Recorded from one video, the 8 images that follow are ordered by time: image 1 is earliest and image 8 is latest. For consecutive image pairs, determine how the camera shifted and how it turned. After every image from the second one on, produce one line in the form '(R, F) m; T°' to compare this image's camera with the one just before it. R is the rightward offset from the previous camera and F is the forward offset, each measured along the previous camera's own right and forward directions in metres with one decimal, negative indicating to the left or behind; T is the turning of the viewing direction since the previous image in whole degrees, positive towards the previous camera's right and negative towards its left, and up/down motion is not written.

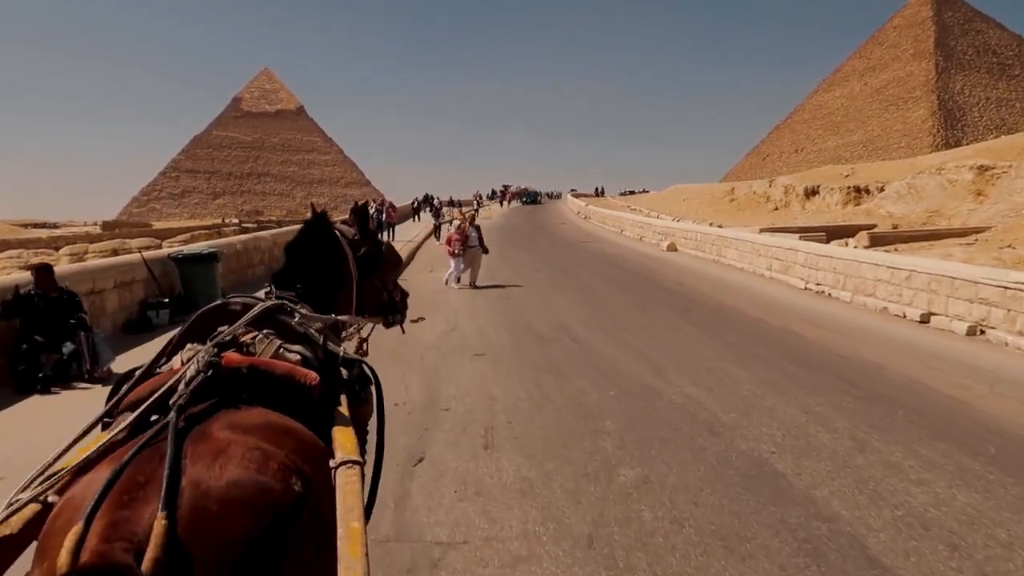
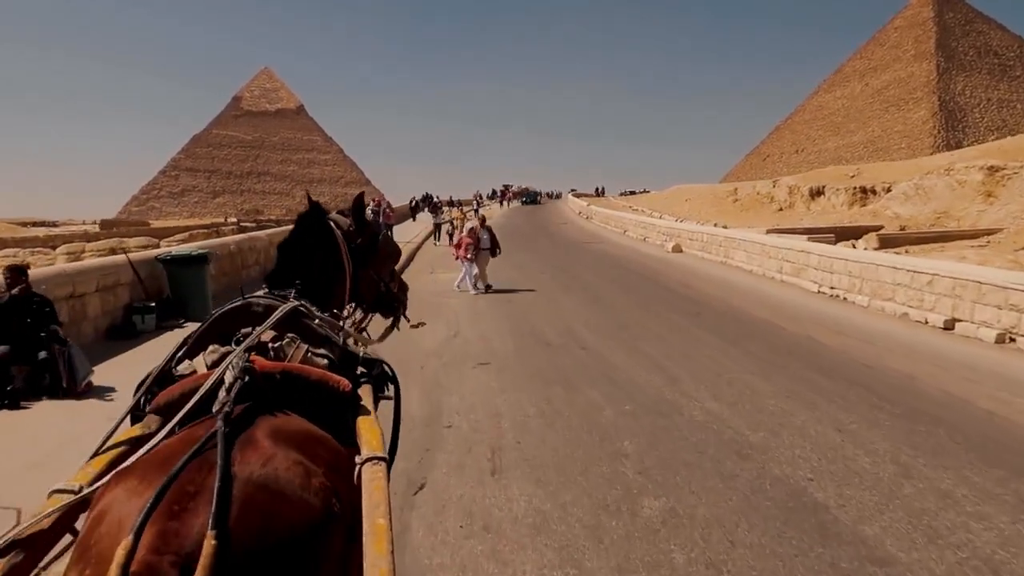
(-0.1, +0.5) m; 0°
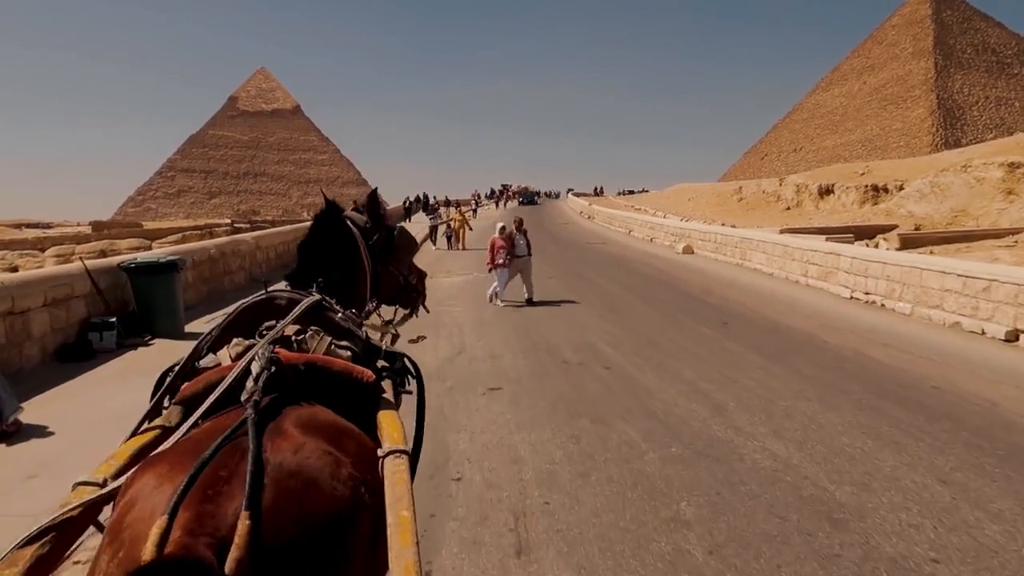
(-0.1, +1.2) m; 0°
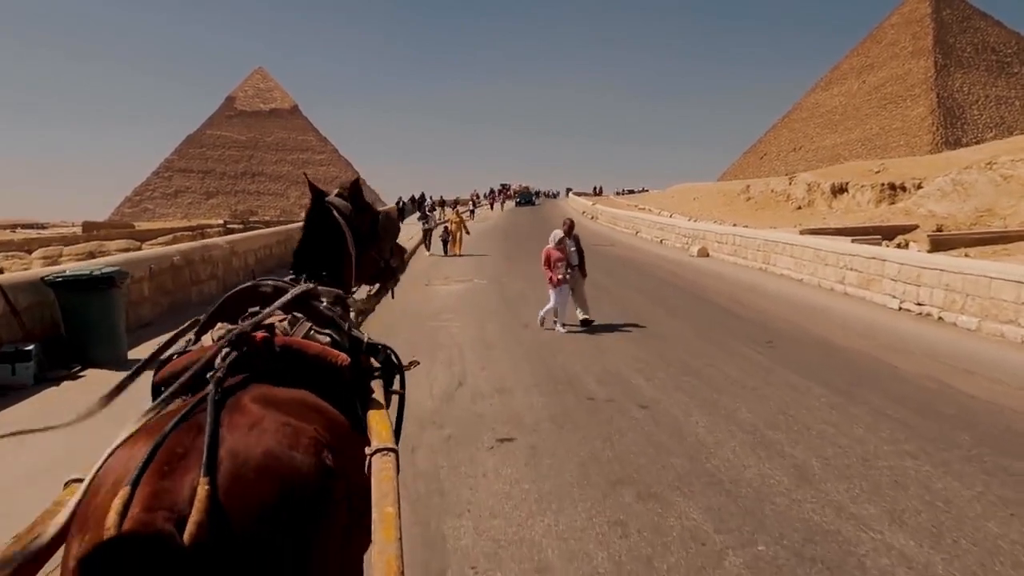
(-0.1, +1.6) m; 0°
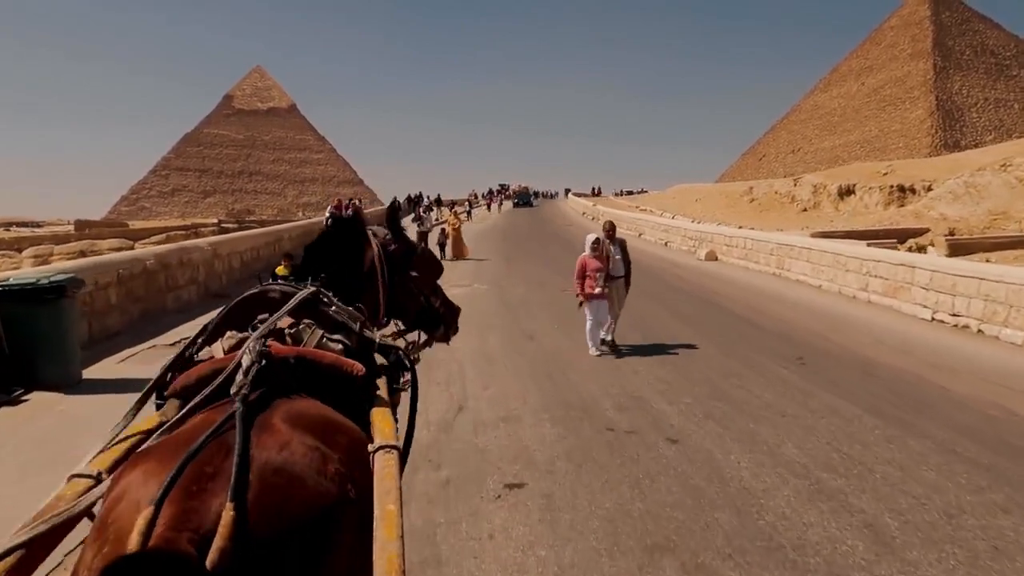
(-0.1, +0.9) m; 0°
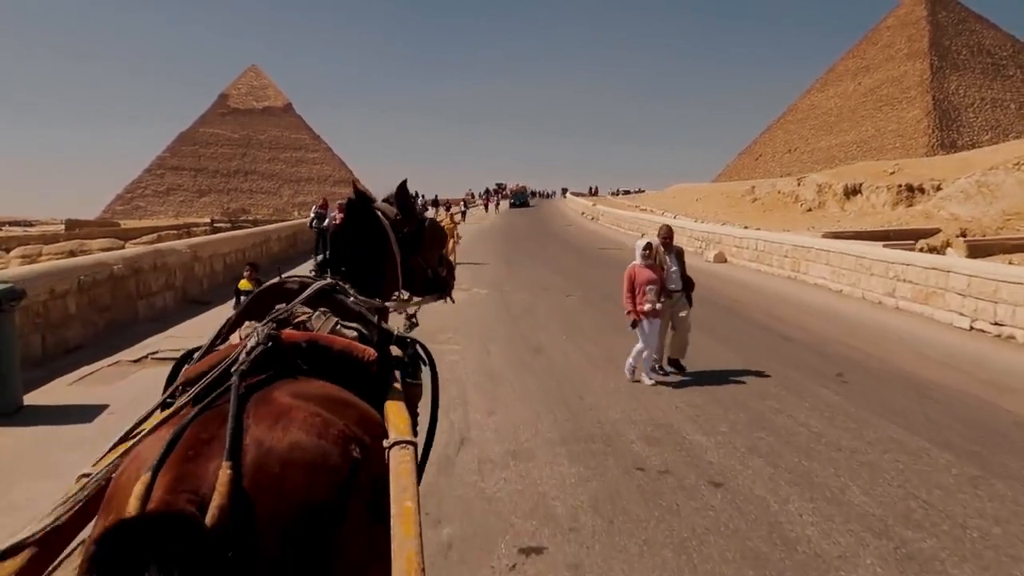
(-0.1, +0.9) m; 0°
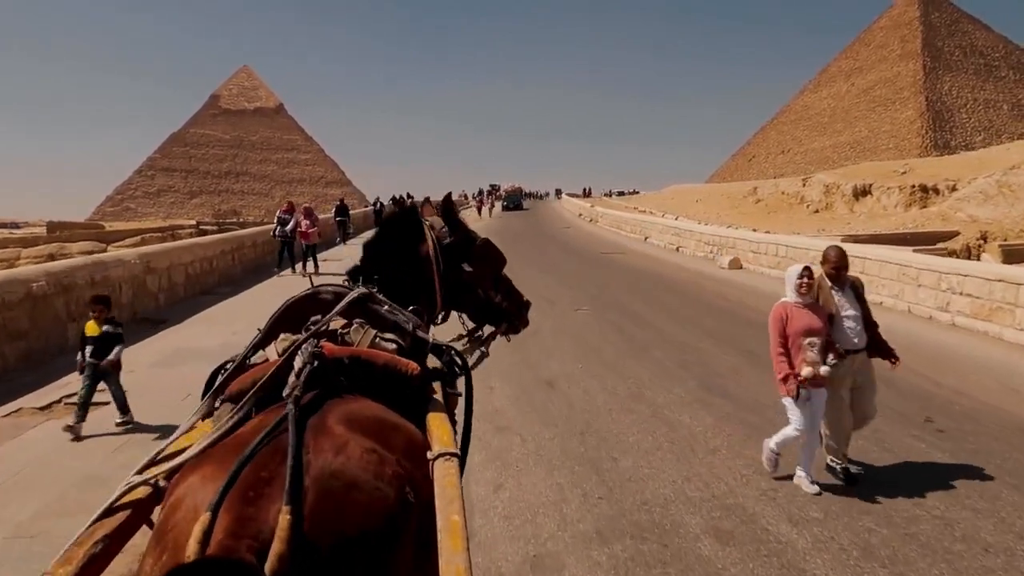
(-0.1, +1.6) m; 0°
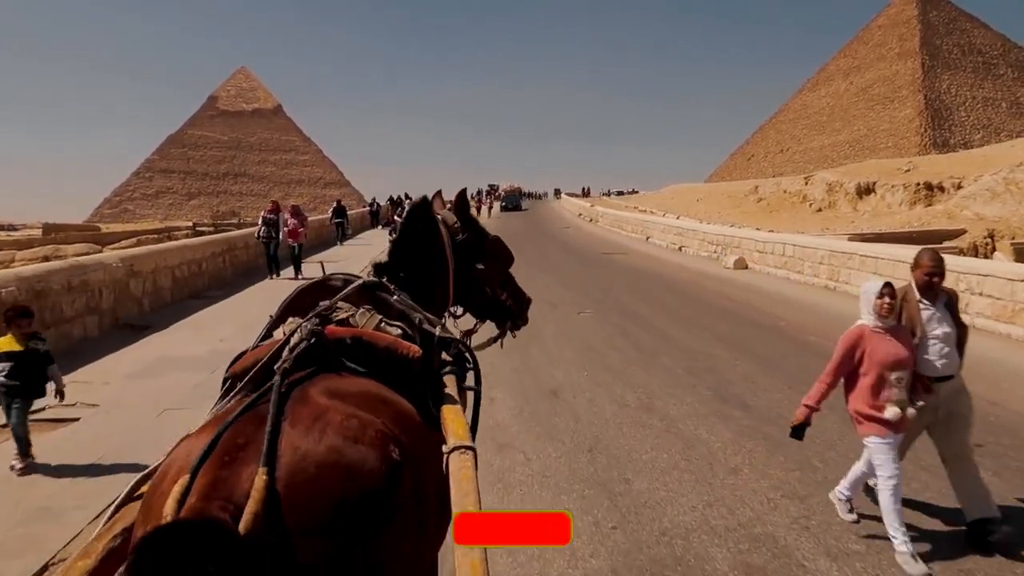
(0.0, +0.5) m; 0°
